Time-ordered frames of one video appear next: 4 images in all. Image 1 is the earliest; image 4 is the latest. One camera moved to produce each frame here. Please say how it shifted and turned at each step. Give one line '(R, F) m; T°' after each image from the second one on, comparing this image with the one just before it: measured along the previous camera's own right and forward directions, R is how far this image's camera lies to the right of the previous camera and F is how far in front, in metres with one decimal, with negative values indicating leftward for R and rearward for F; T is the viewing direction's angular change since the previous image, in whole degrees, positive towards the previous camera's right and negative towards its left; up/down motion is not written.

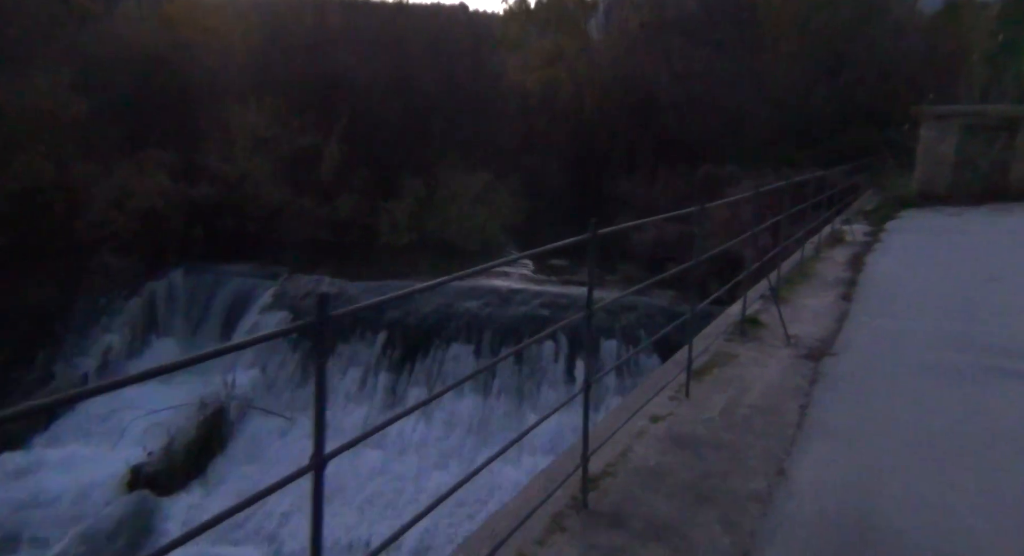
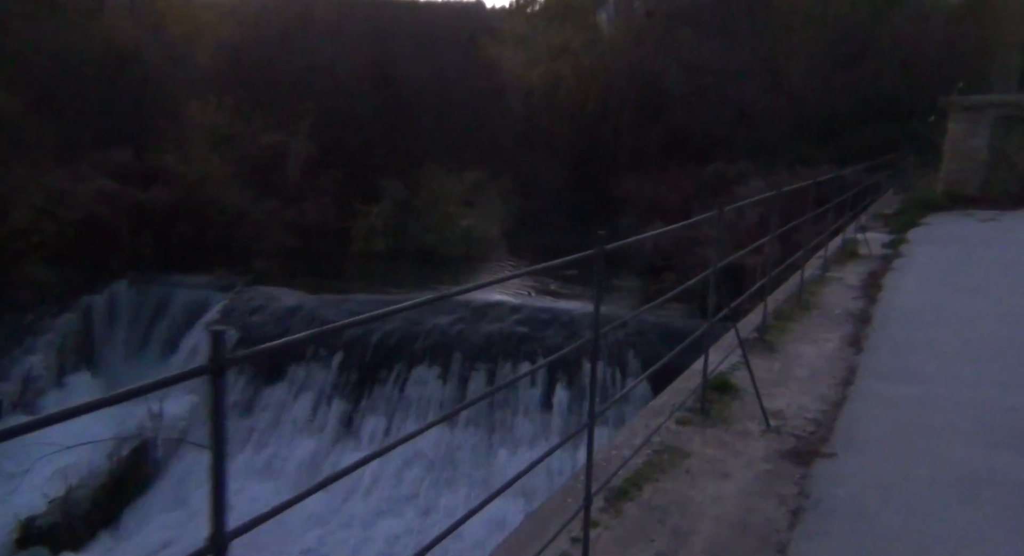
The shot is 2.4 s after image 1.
(+0.7, +1.3) m; -1°
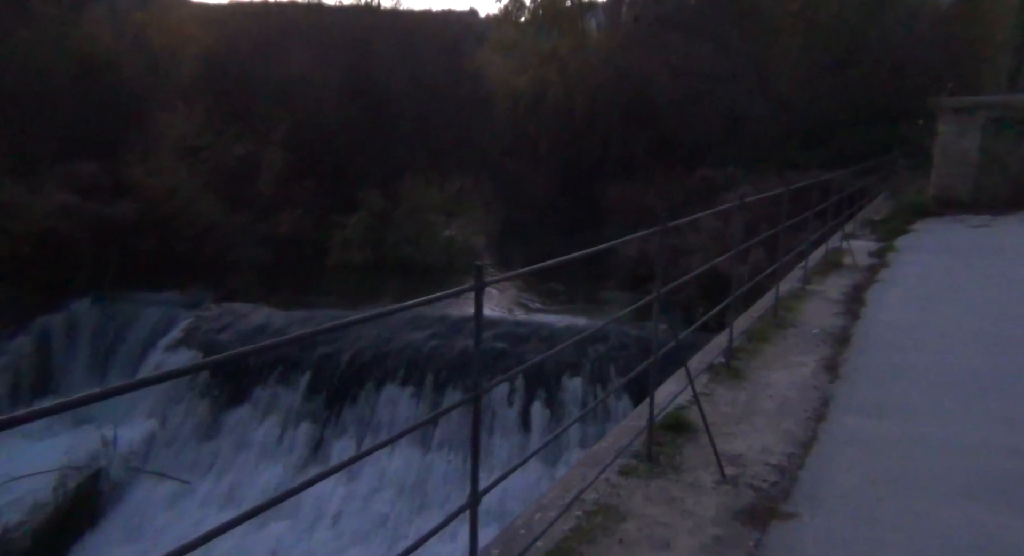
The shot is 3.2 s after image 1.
(+0.3, +0.4) m; 0°
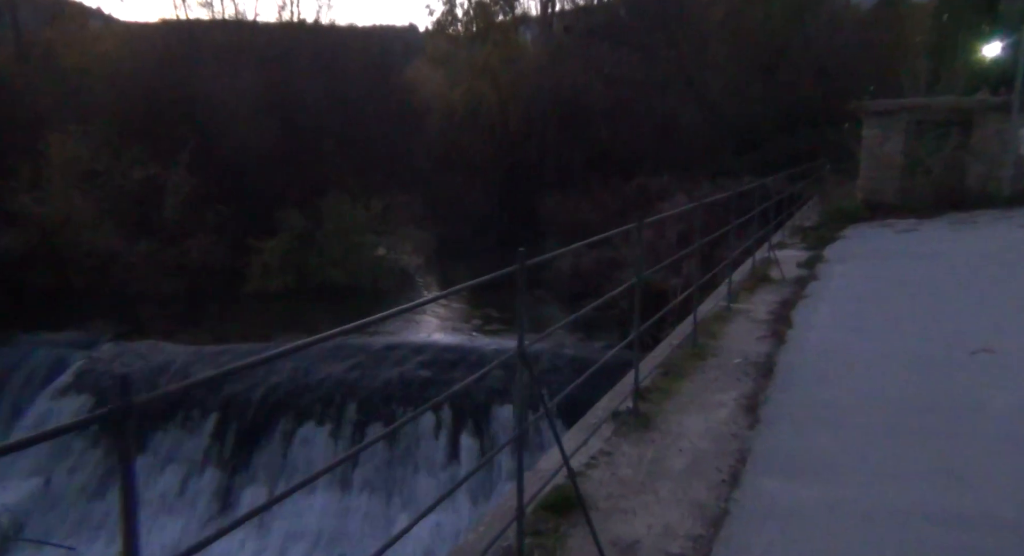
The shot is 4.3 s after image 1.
(+0.4, +0.6) m; +4°
